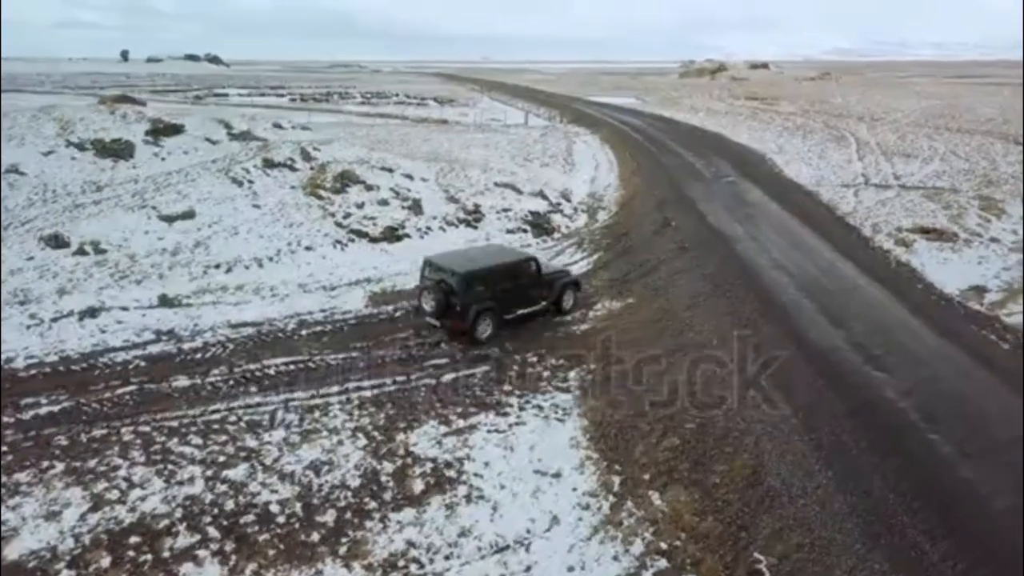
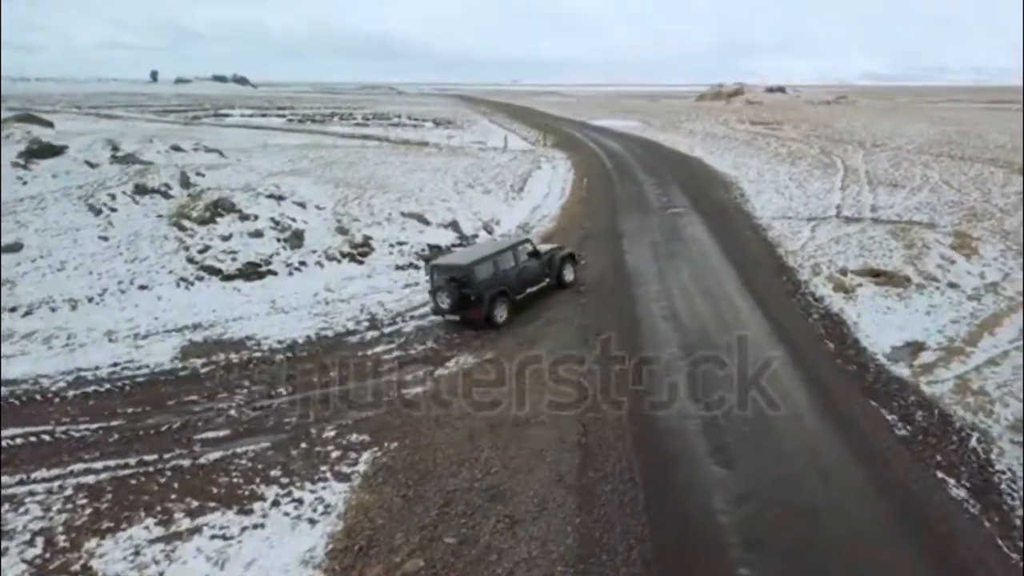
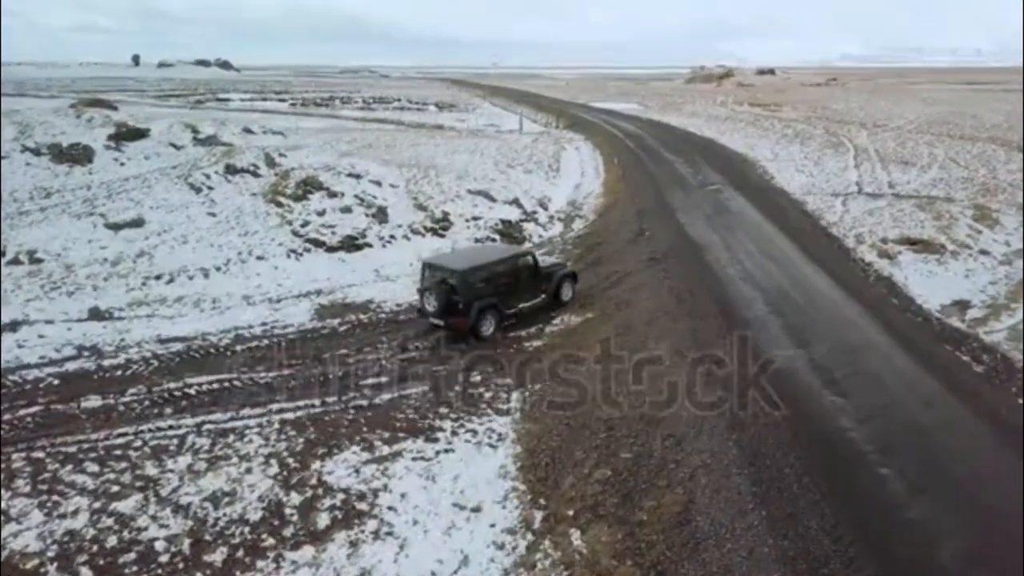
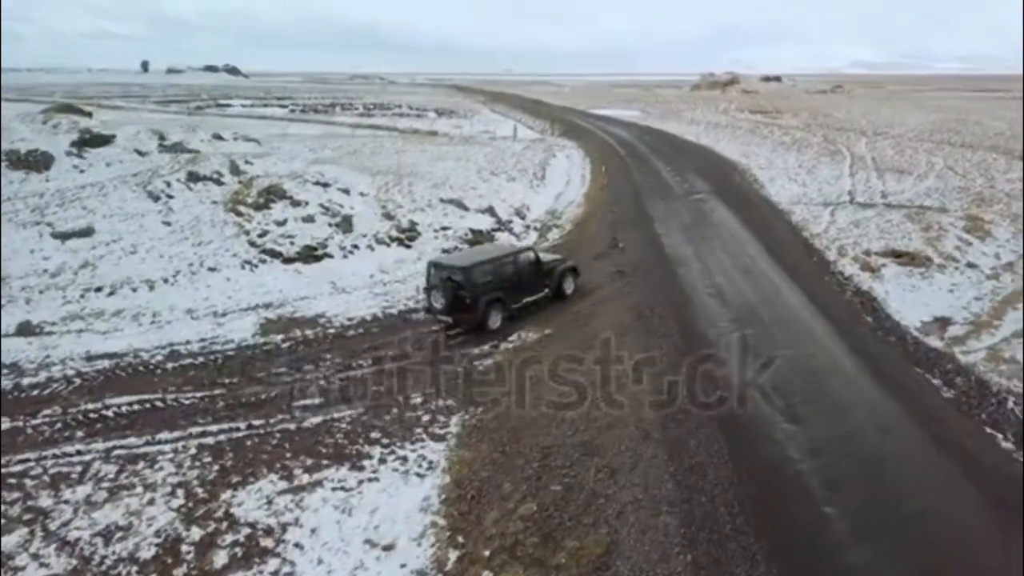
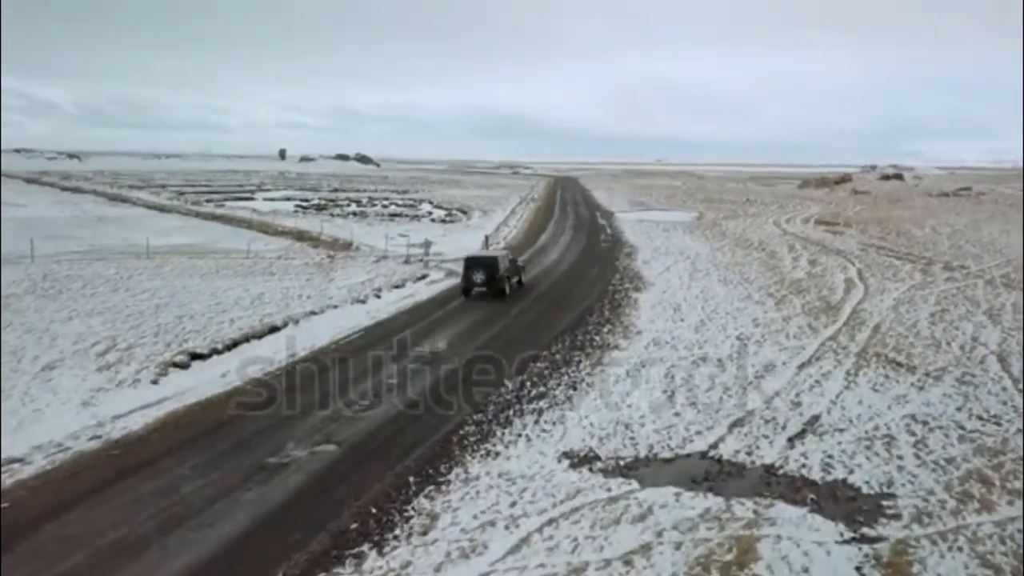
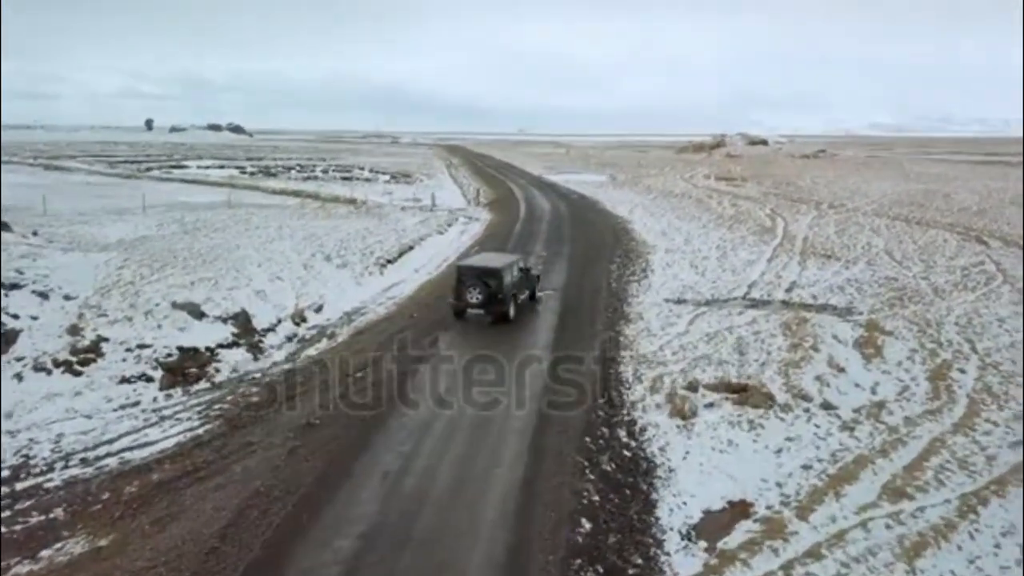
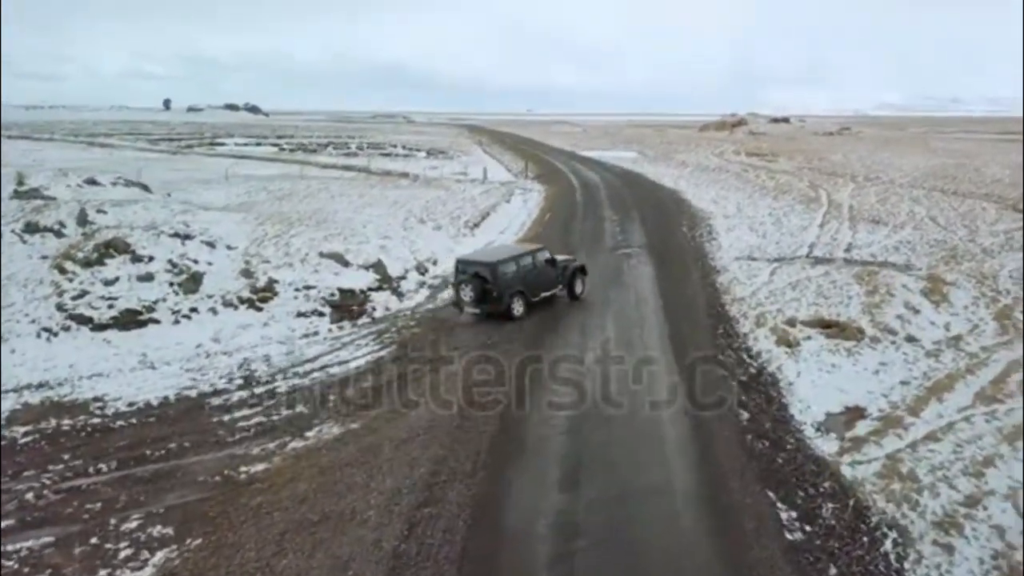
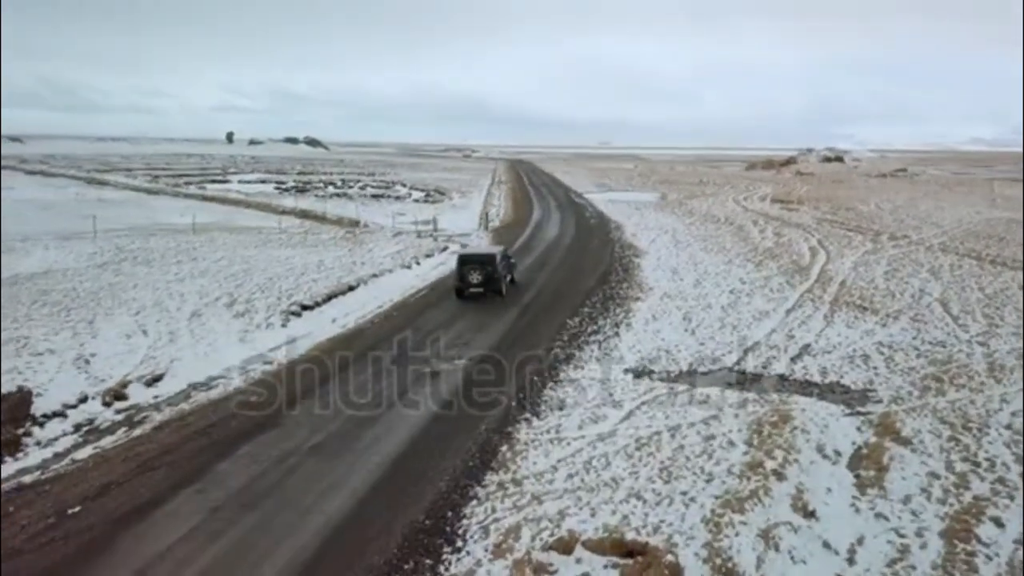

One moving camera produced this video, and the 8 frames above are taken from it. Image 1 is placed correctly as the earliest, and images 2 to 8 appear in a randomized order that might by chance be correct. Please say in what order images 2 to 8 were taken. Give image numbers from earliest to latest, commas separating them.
3, 4, 2, 7, 6, 8, 5
